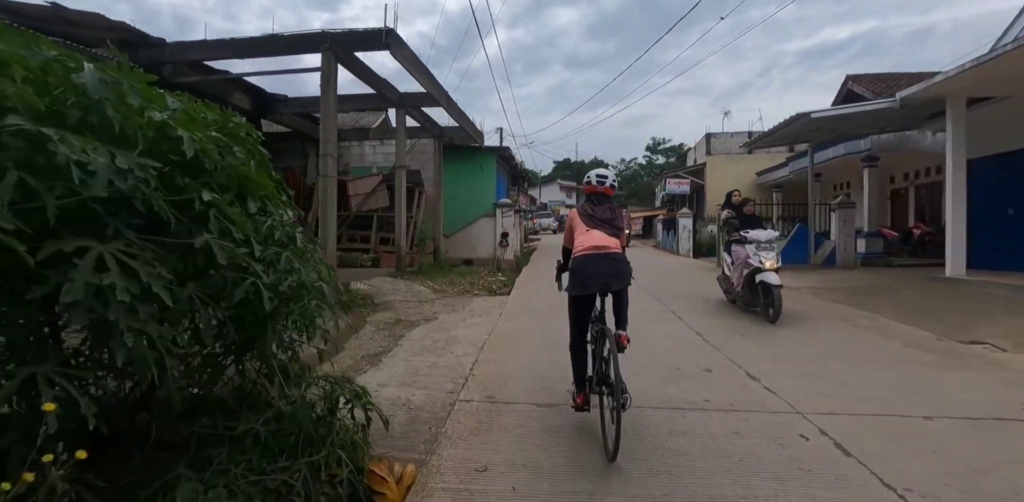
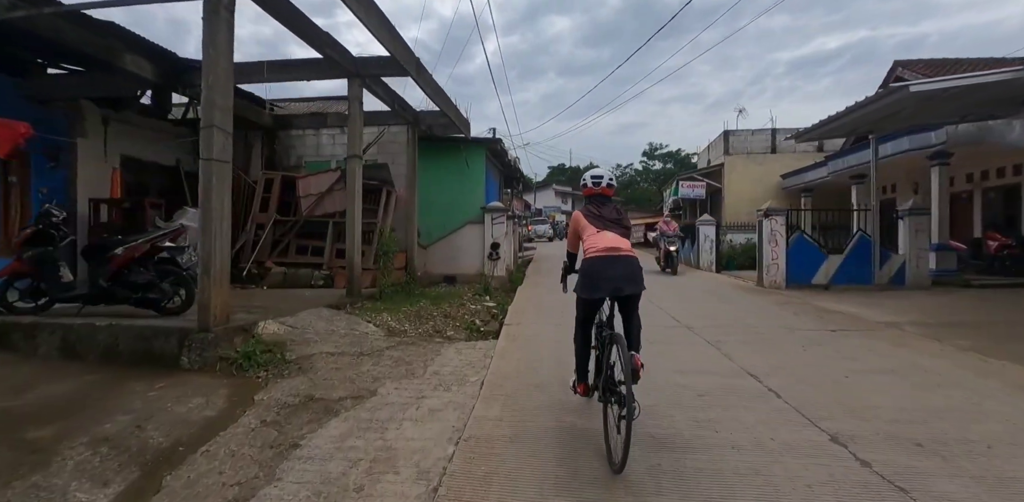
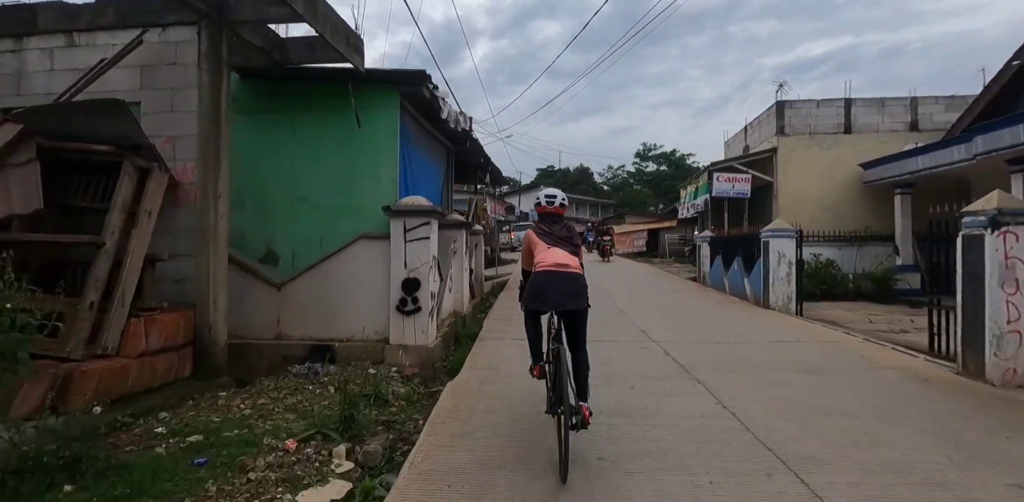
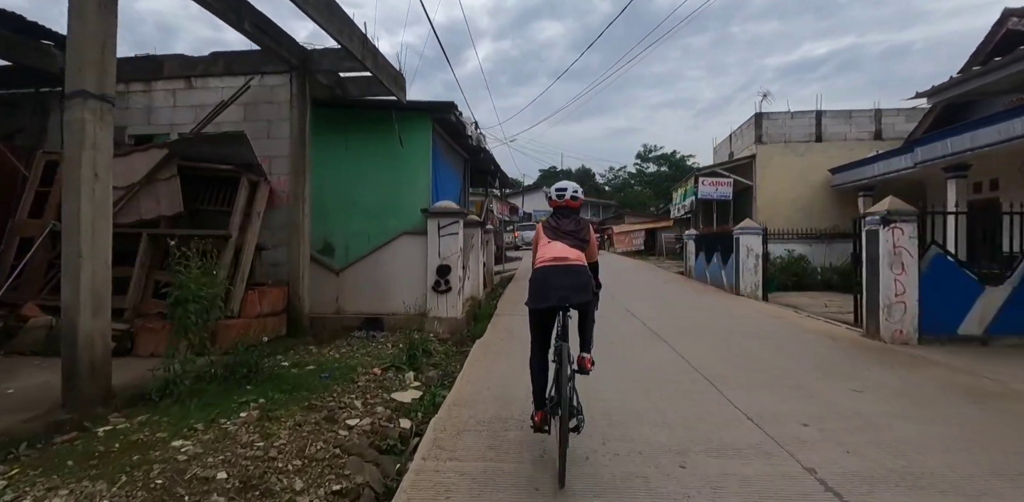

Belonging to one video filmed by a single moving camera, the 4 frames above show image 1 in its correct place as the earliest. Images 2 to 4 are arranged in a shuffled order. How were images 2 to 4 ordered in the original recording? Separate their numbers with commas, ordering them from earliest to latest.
2, 4, 3
